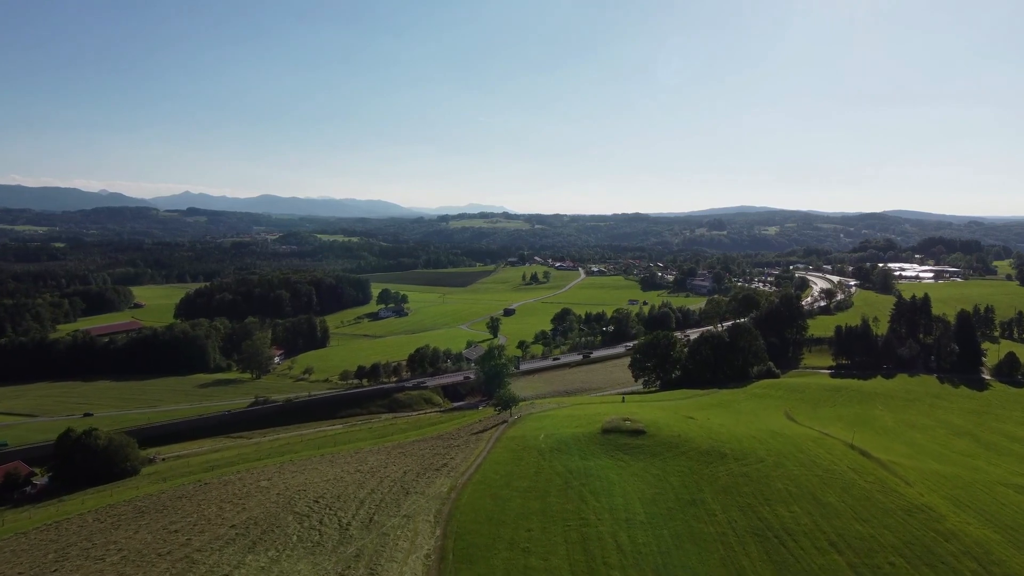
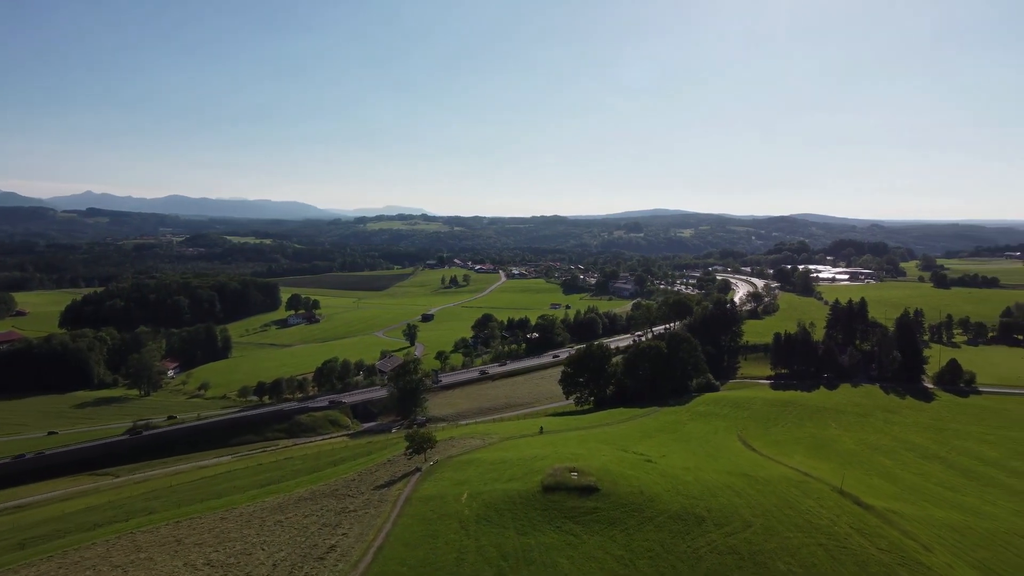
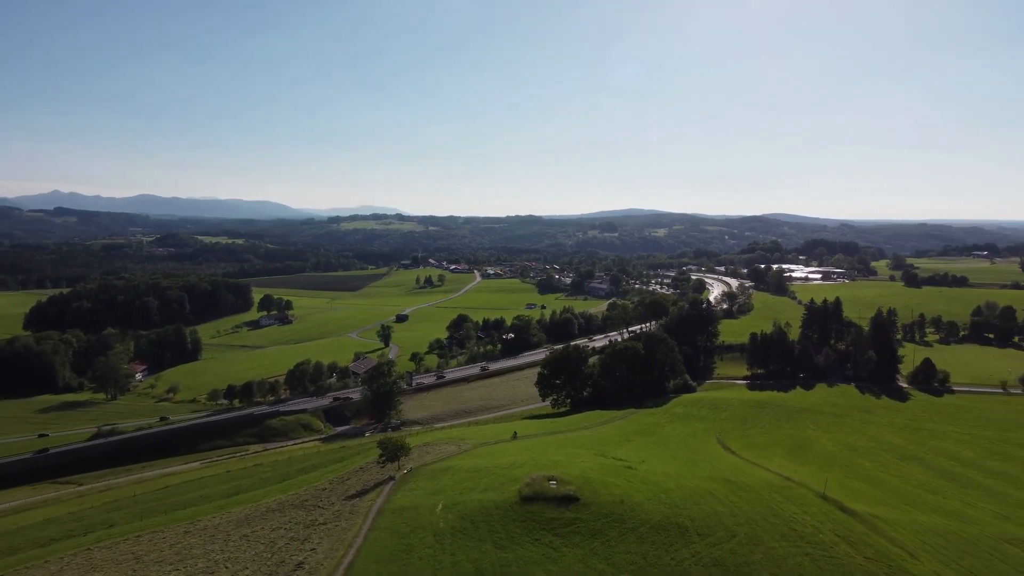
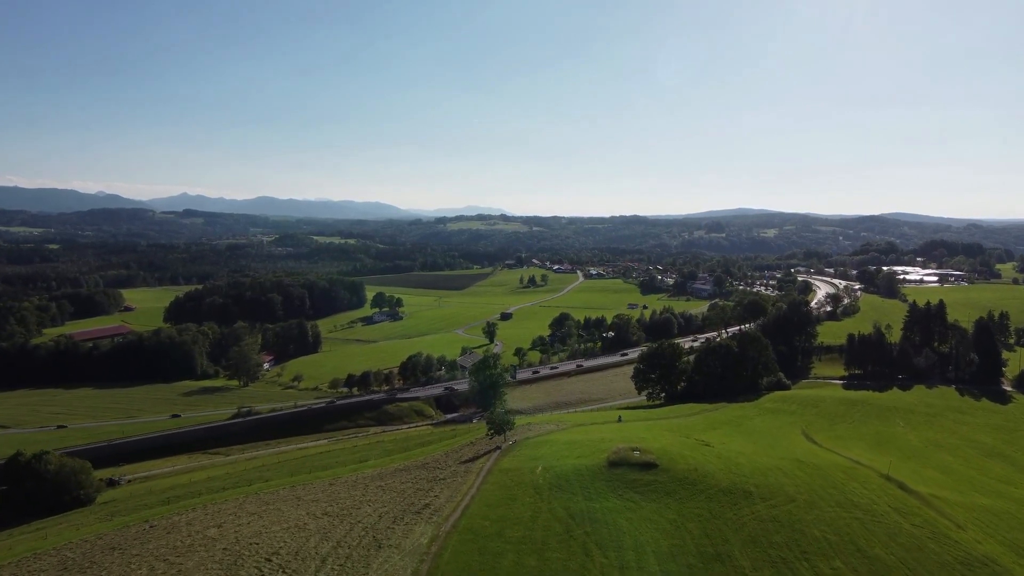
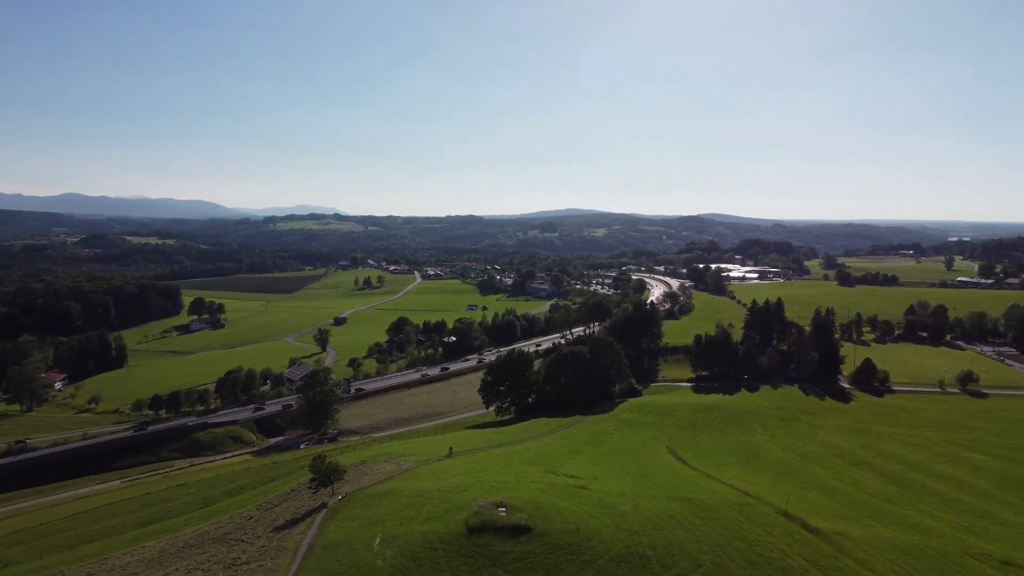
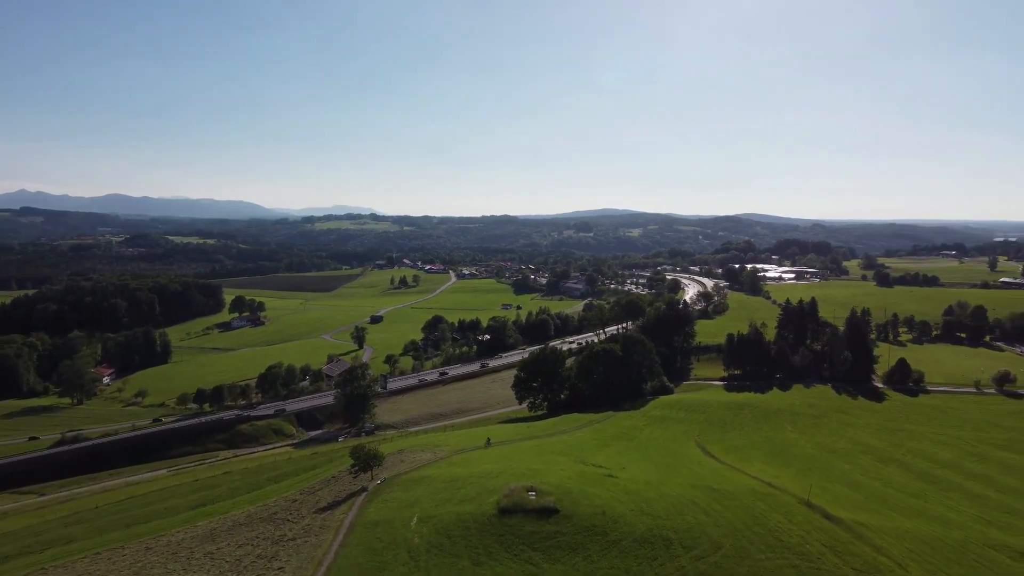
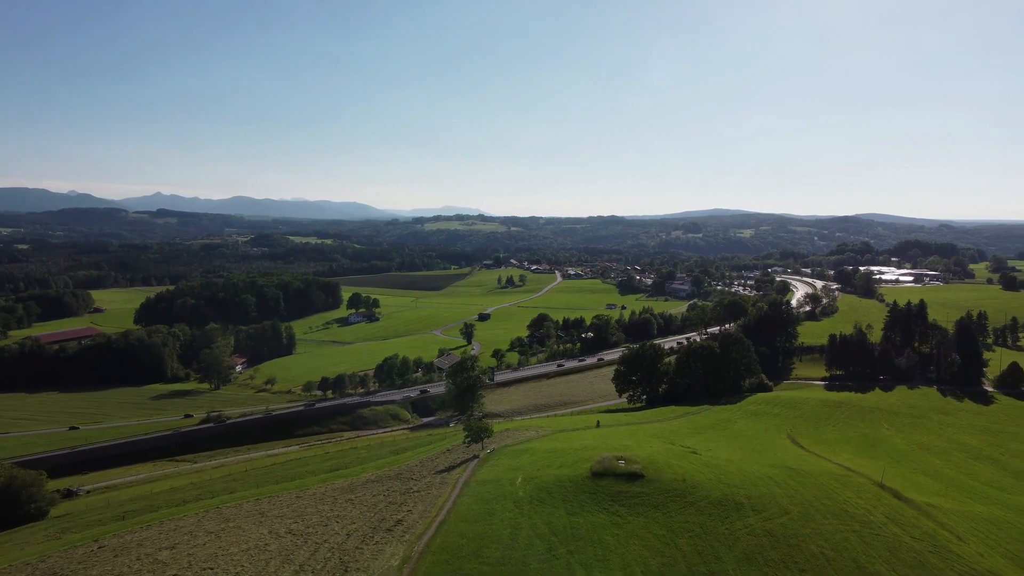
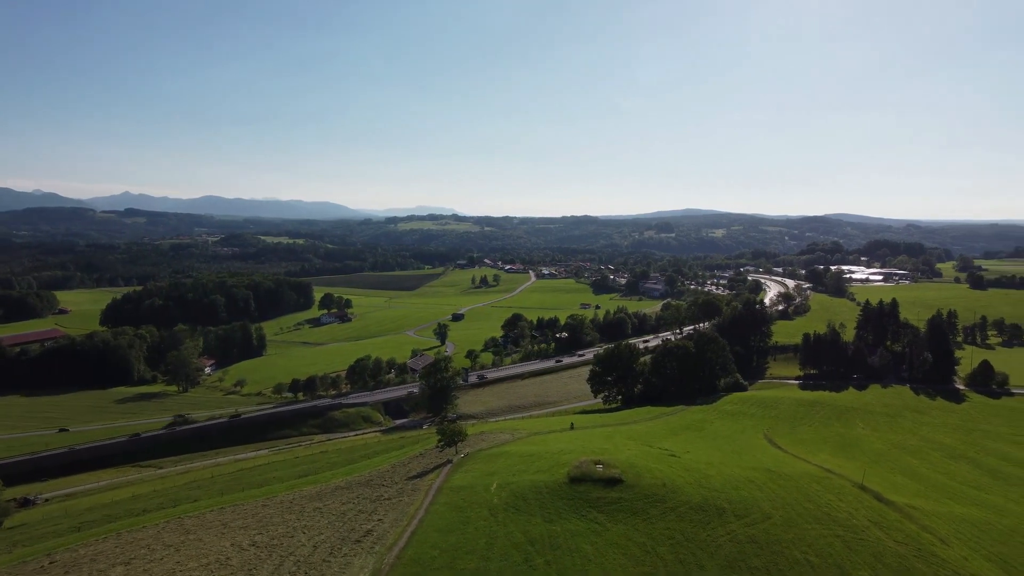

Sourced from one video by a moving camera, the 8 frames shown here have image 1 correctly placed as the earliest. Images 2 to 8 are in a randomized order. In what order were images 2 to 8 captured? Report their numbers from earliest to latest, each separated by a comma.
4, 7, 8, 2, 3, 6, 5
